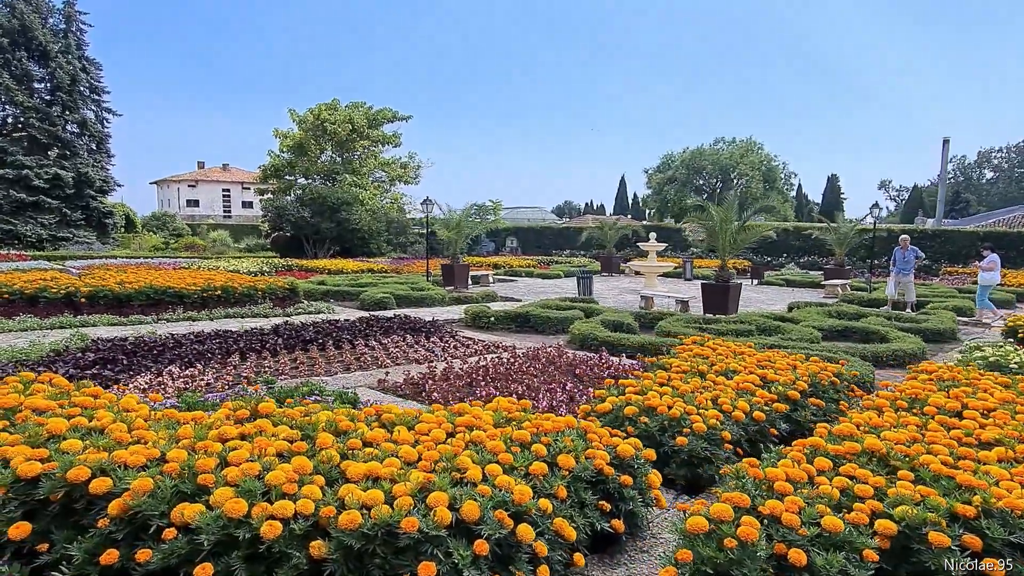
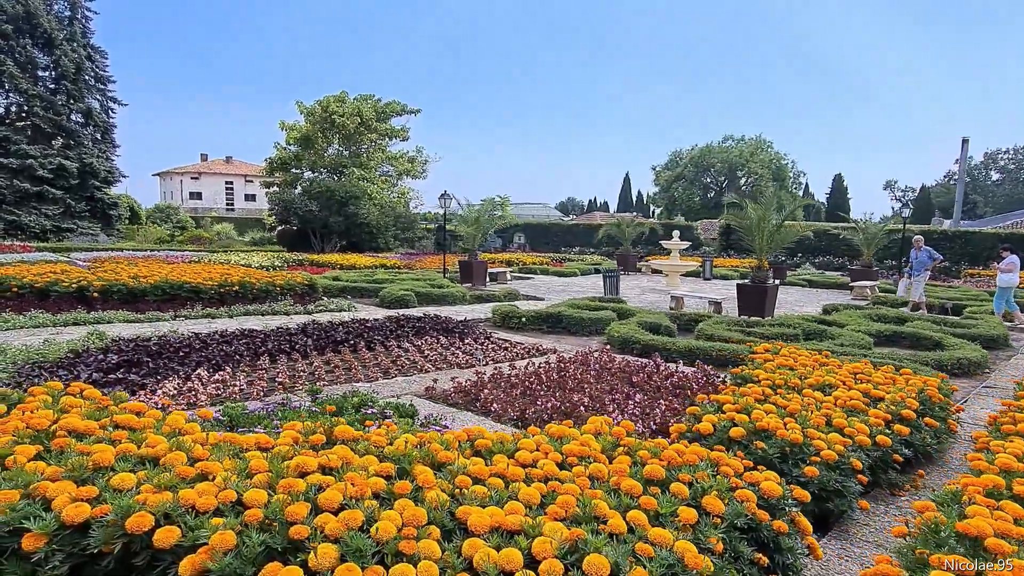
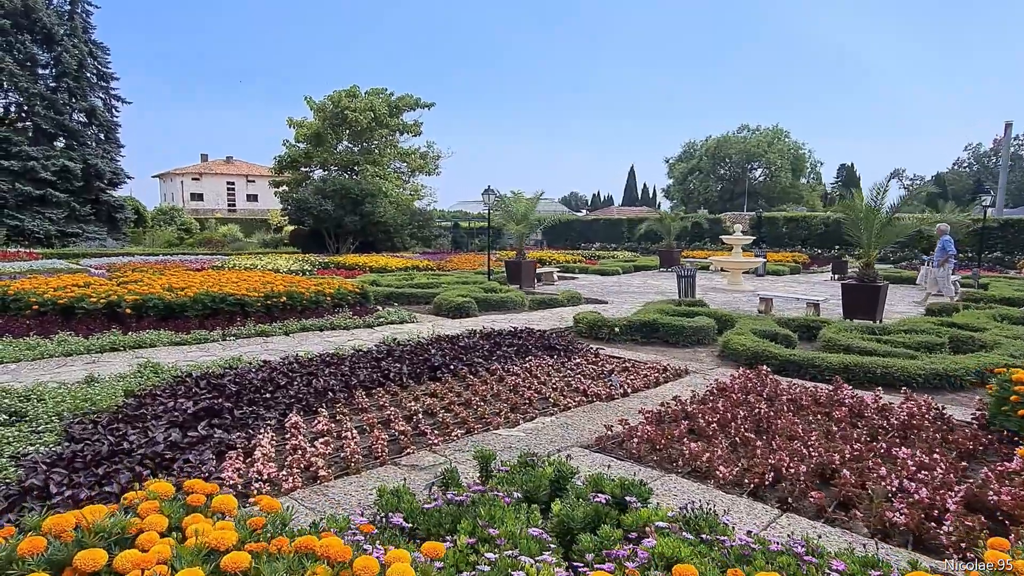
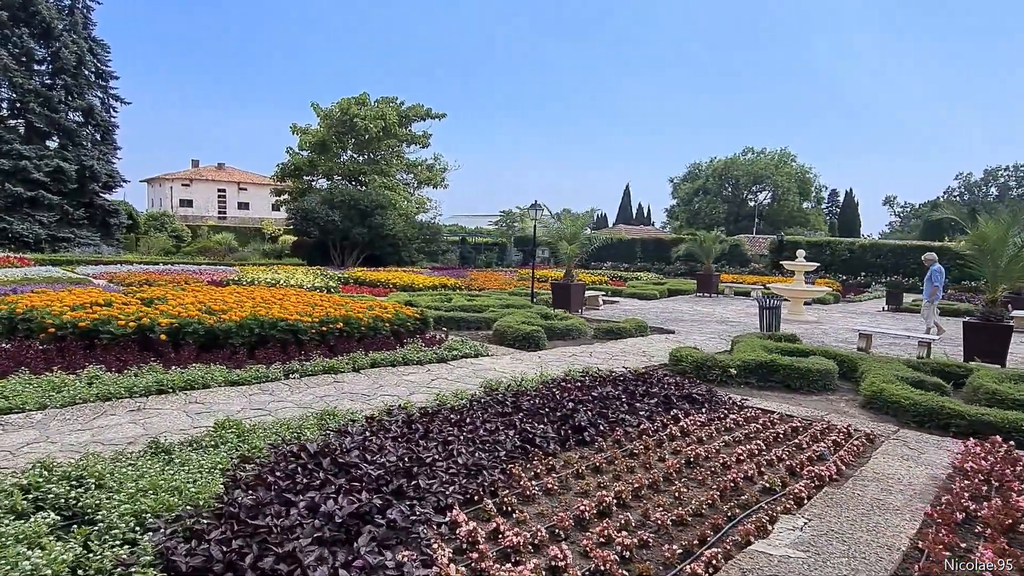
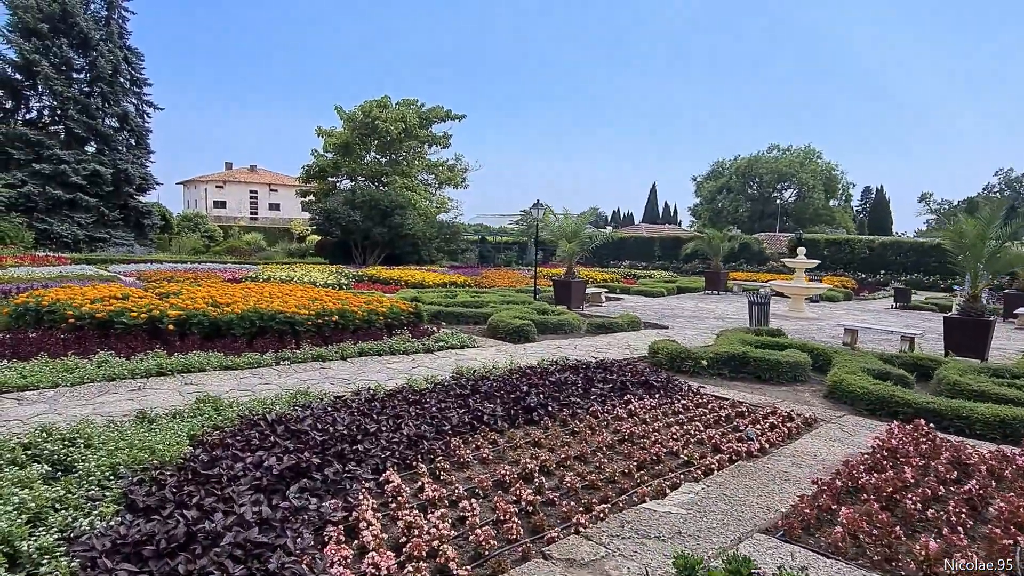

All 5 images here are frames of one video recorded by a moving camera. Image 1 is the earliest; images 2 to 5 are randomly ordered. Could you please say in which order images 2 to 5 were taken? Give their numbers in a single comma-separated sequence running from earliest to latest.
2, 3, 5, 4
